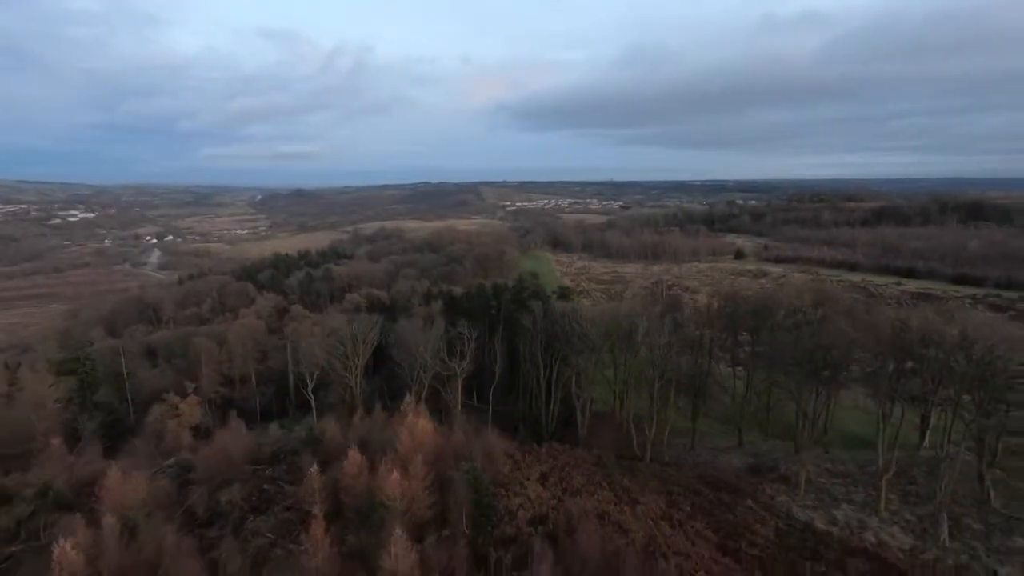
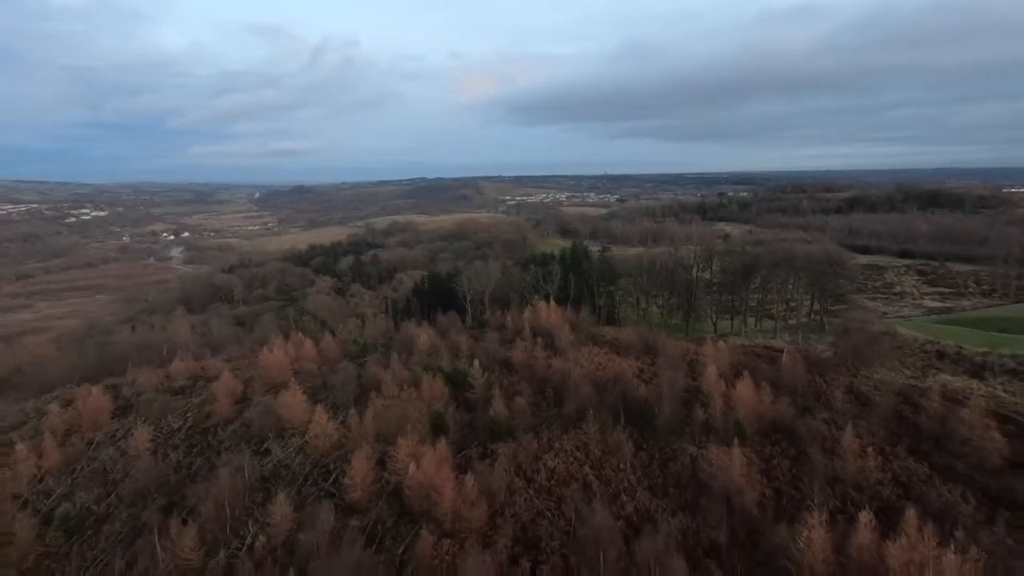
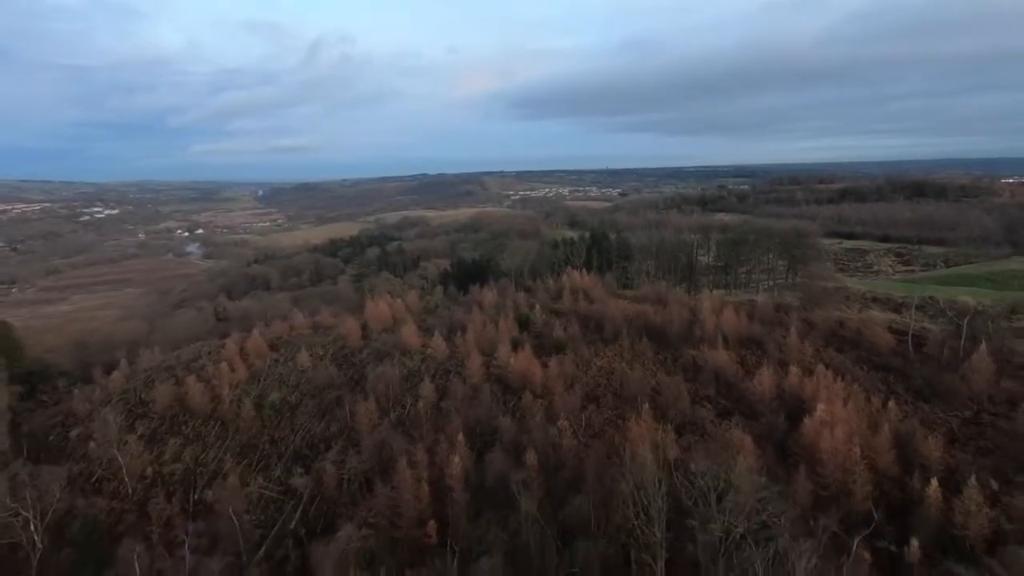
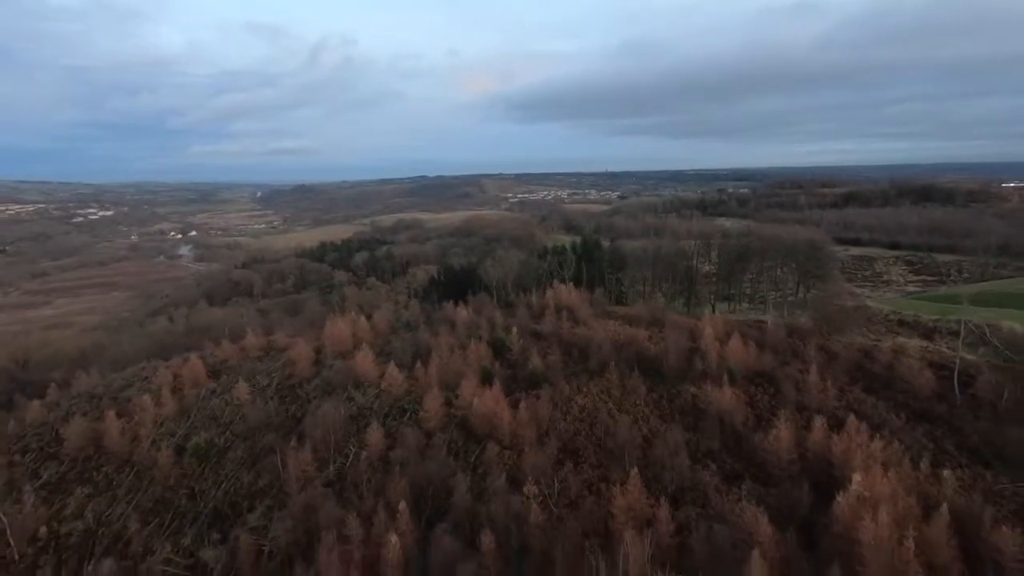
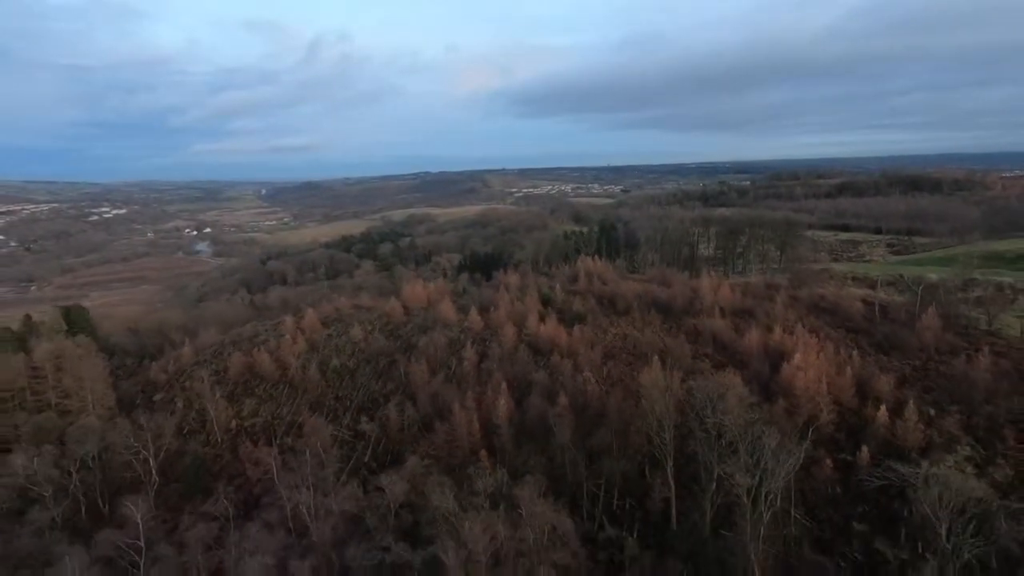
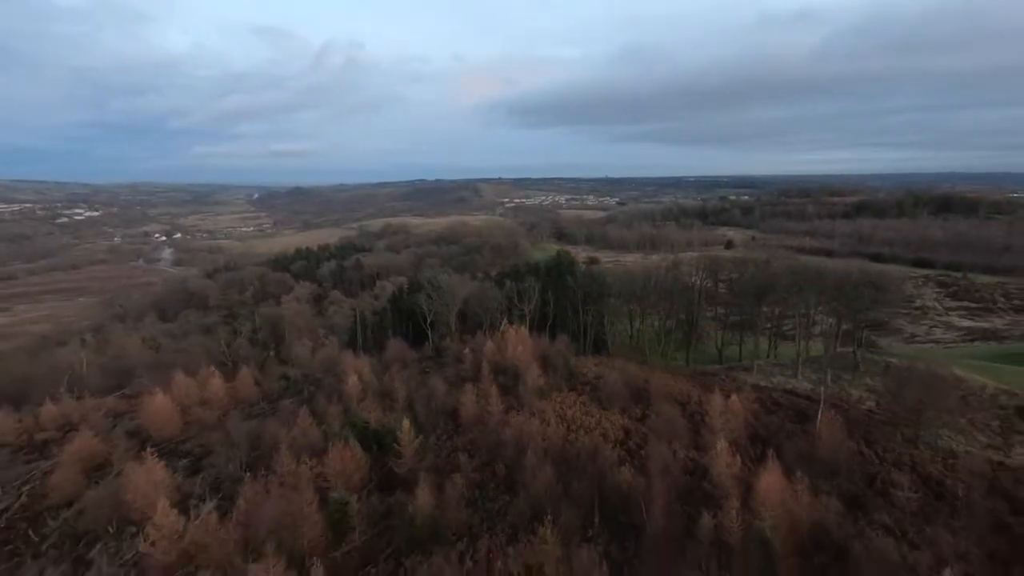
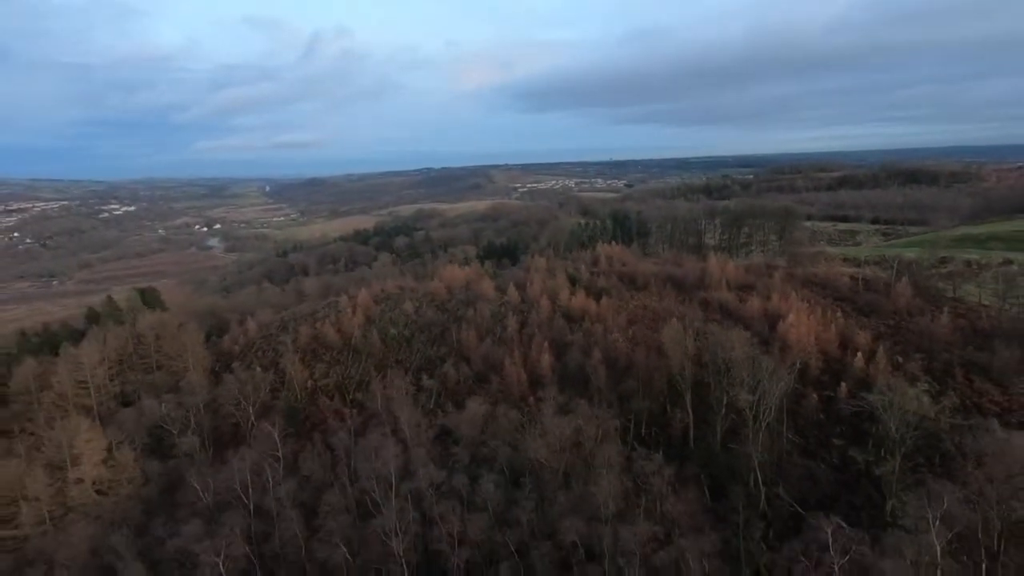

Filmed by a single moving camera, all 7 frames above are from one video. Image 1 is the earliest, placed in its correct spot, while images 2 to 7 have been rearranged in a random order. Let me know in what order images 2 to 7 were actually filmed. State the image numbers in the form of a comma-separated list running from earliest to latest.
6, 2, 4, 3, 5, 7
